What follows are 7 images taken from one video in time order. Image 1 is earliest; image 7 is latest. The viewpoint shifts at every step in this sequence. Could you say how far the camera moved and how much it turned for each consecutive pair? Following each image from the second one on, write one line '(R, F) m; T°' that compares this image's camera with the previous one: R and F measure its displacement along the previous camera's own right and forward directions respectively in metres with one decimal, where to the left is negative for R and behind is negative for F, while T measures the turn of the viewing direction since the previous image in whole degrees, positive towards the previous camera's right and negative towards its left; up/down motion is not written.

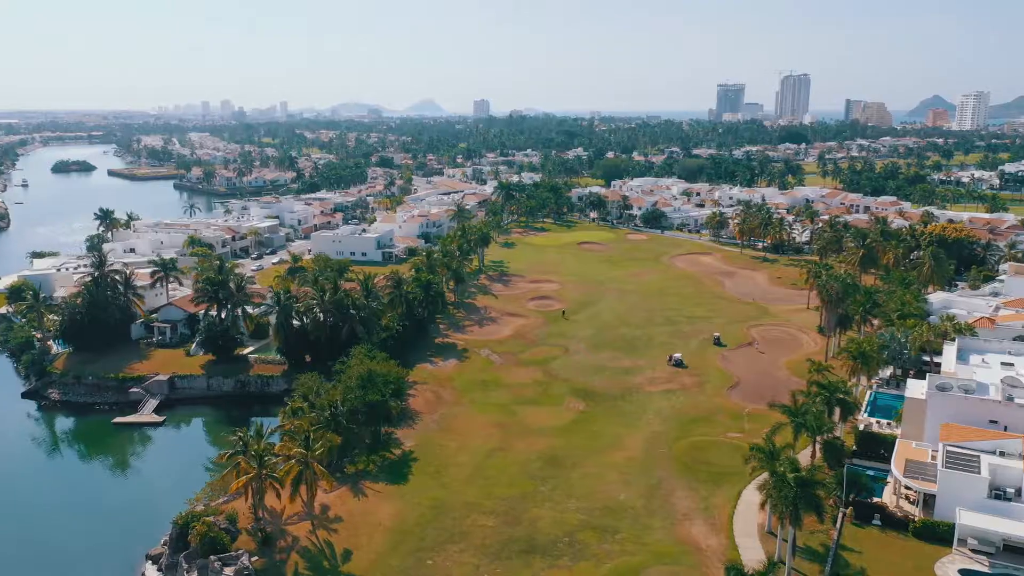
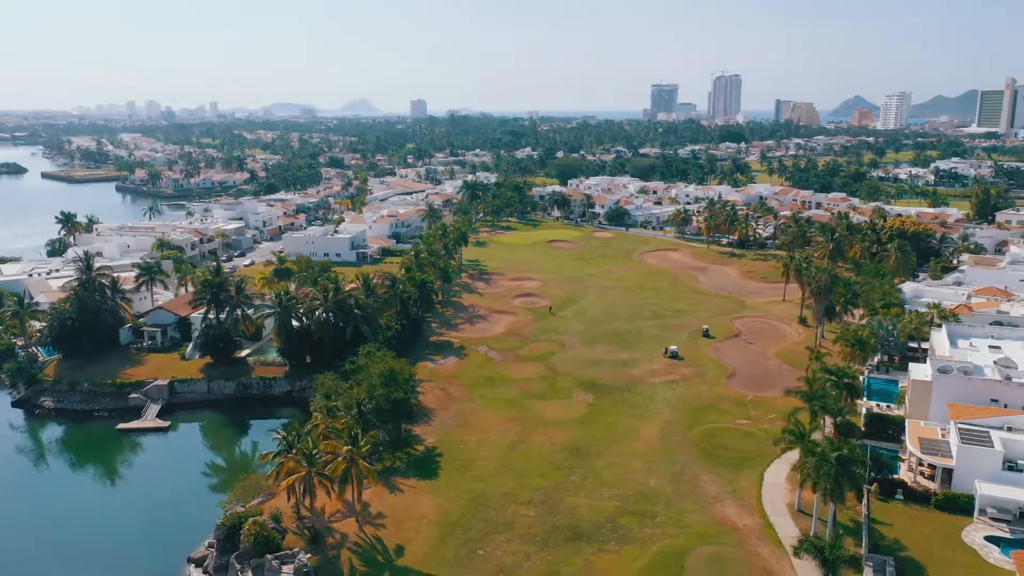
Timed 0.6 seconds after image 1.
(-4.9, -0.8) m; +4°
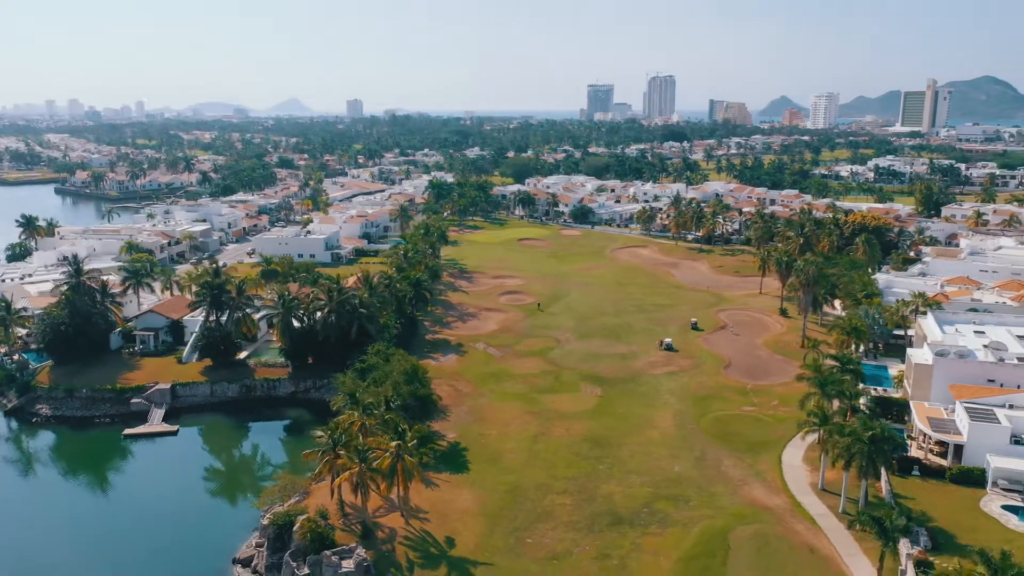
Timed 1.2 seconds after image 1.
(-5.0, -0.8) m; +4°
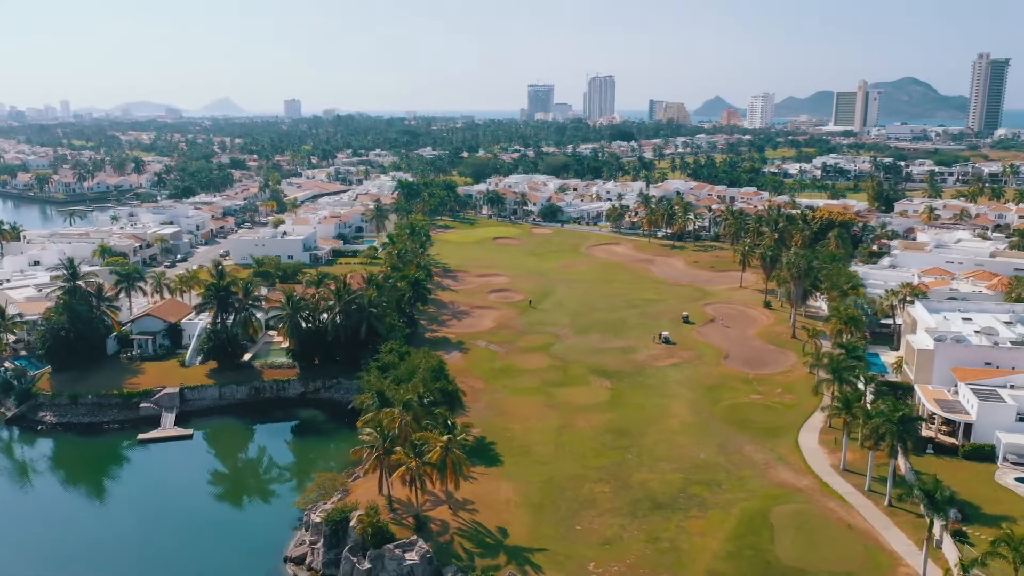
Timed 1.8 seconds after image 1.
(-5.1, -0.8) m; +4°
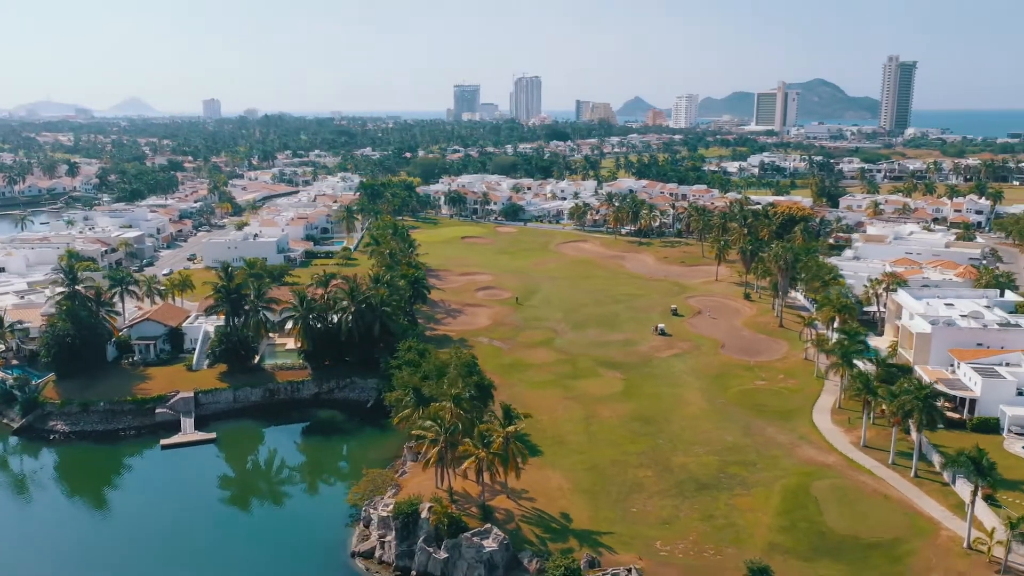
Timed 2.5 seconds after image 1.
(-6.5, -1.0) m; +5°
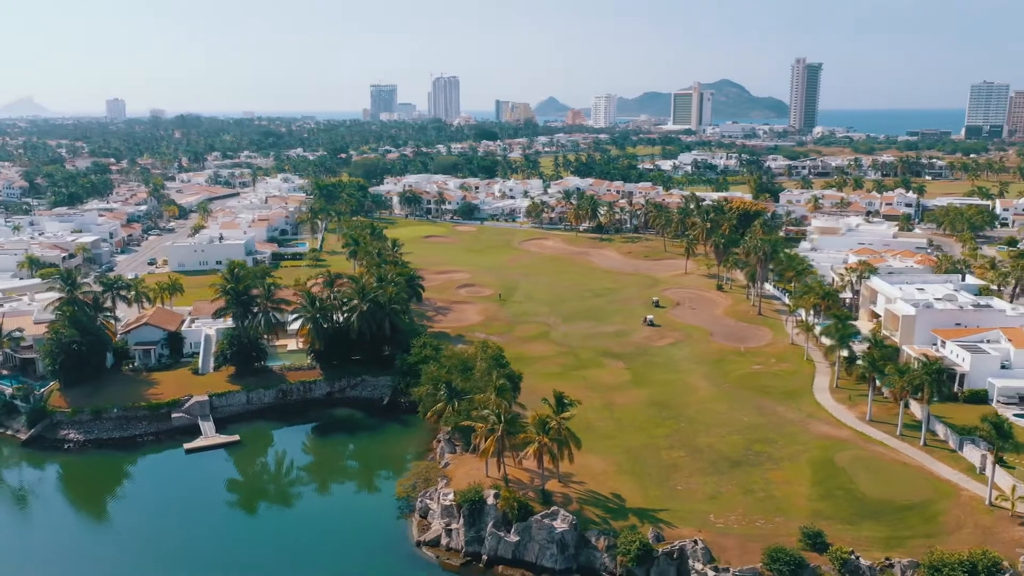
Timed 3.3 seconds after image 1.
(-6.8, -1.2) m; +6°
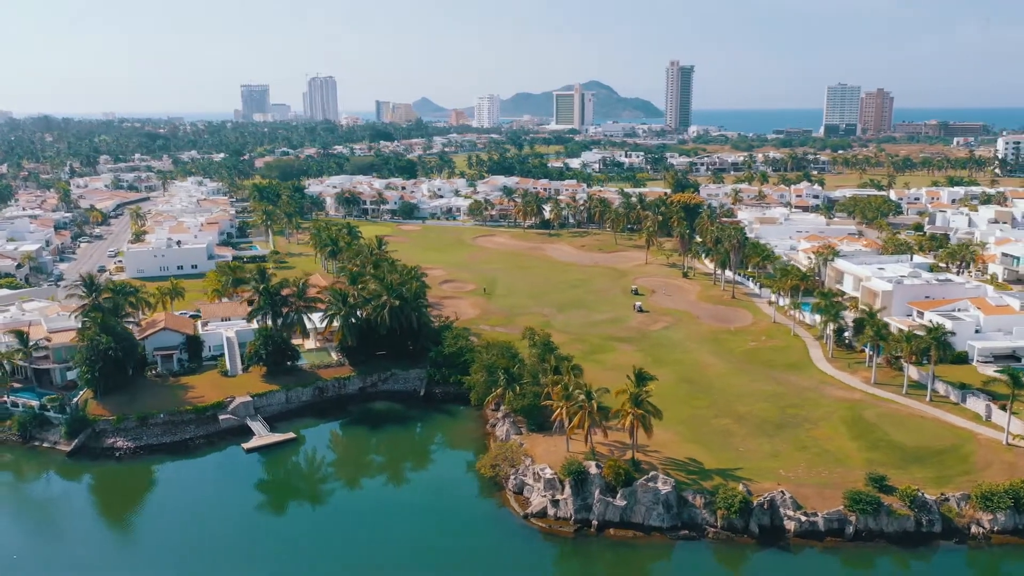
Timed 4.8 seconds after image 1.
(-11.3, -2.0) m; +9°
